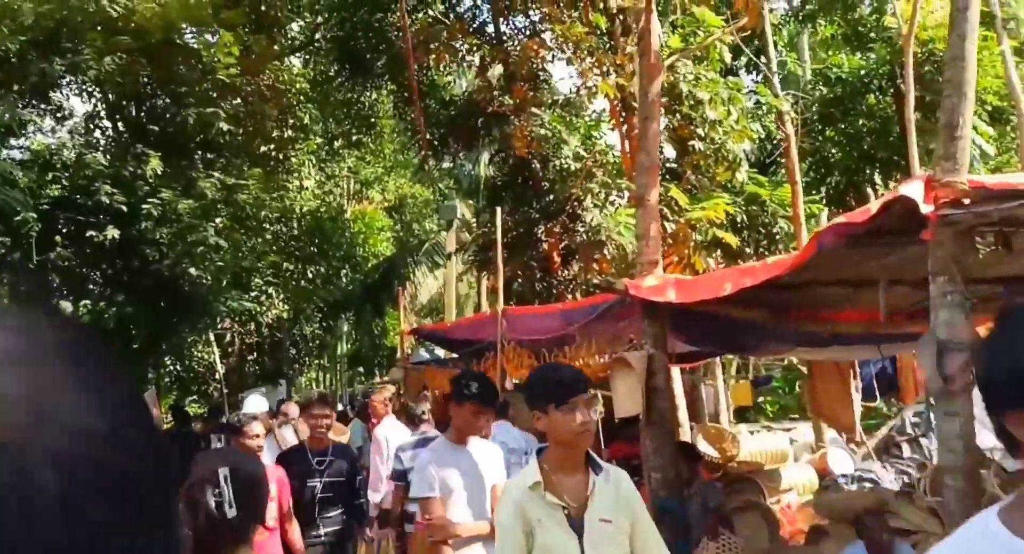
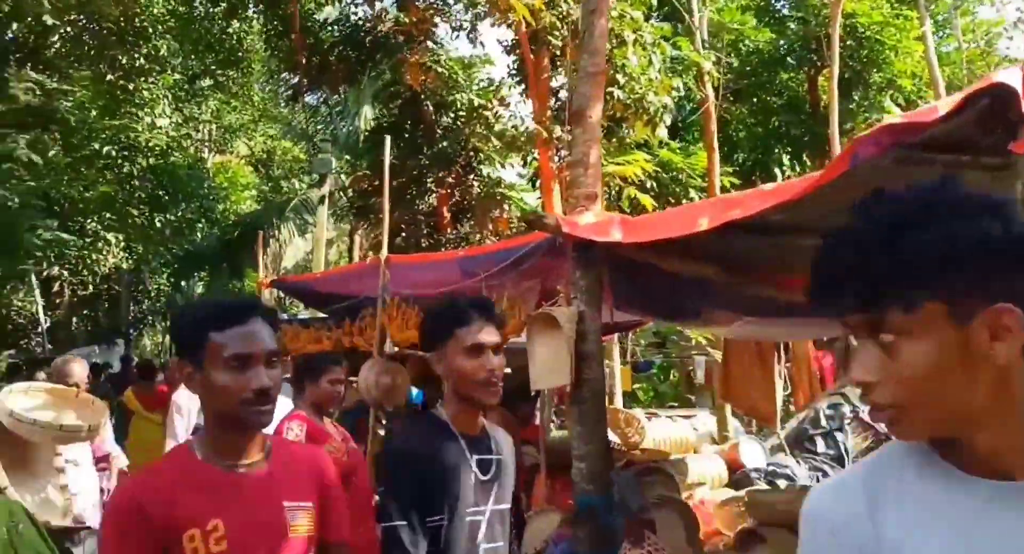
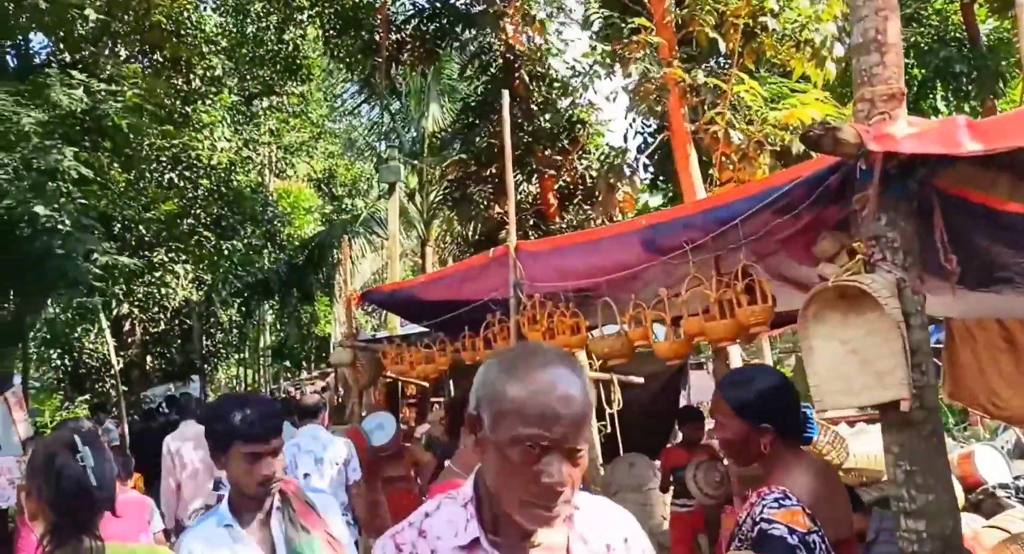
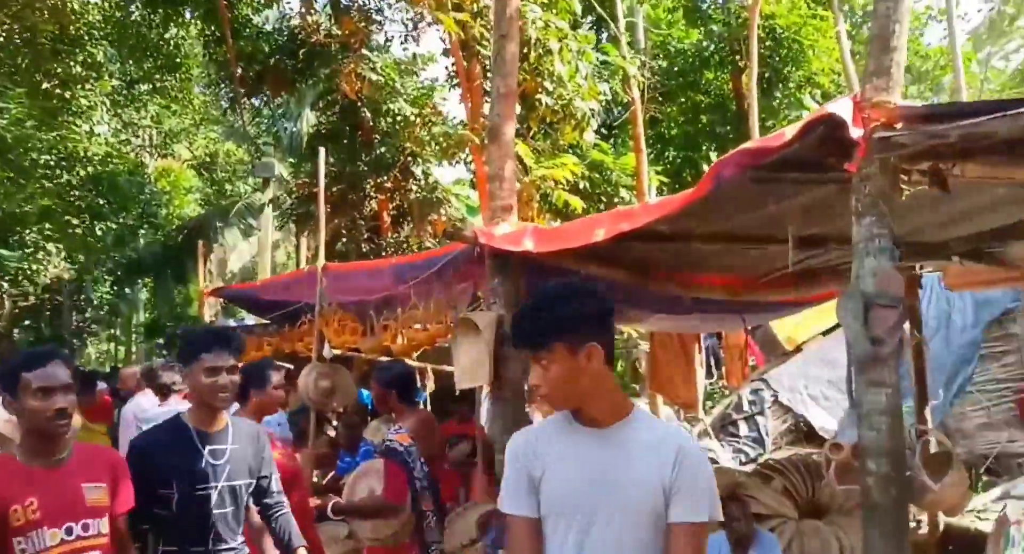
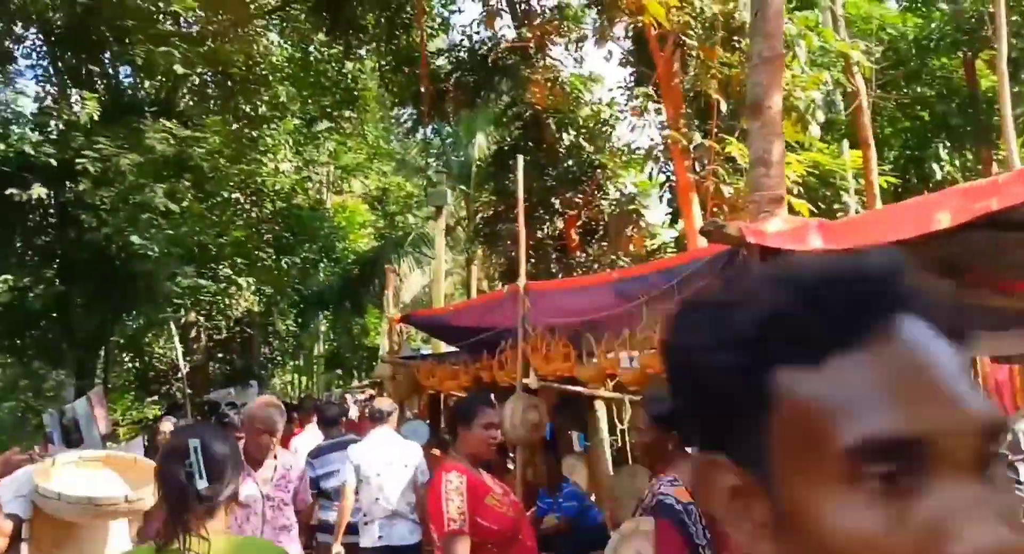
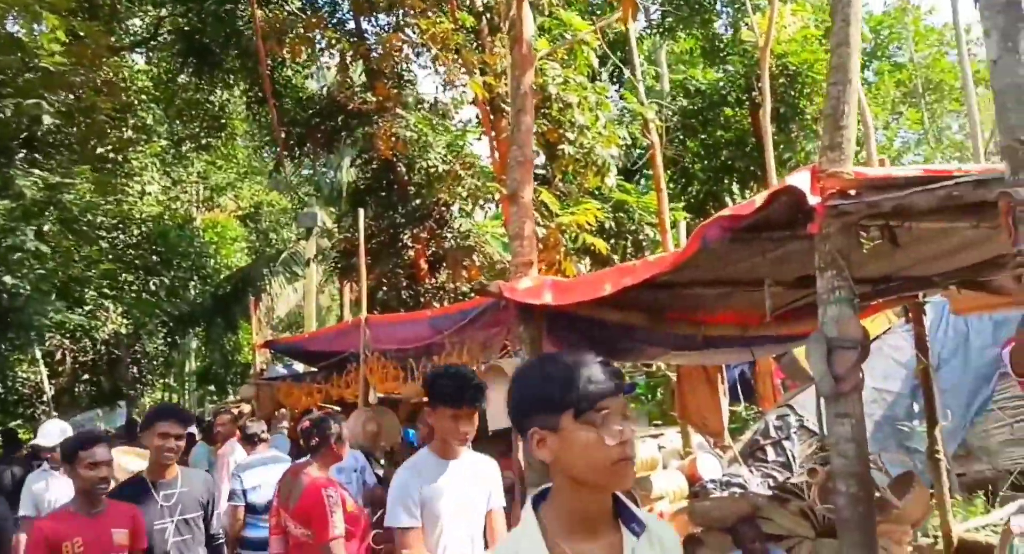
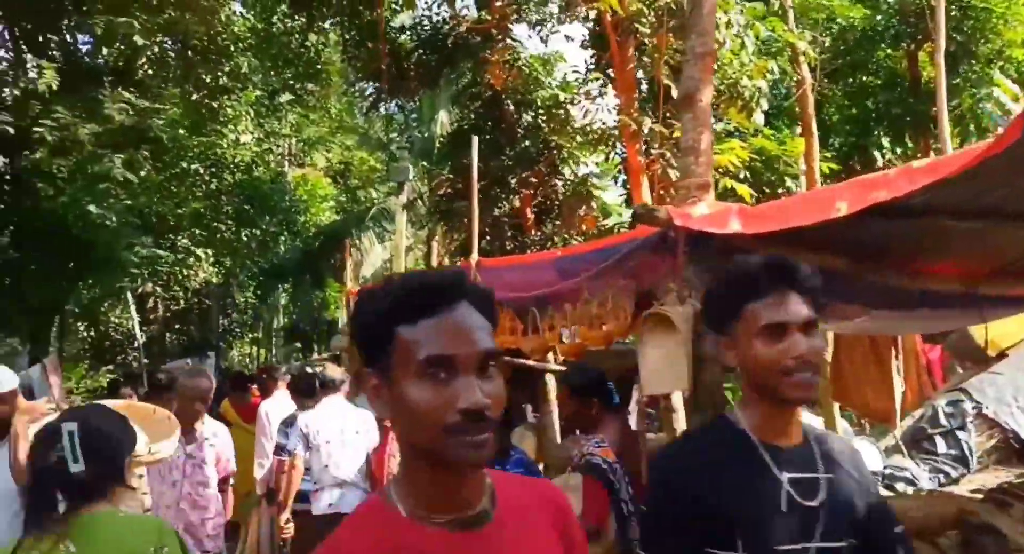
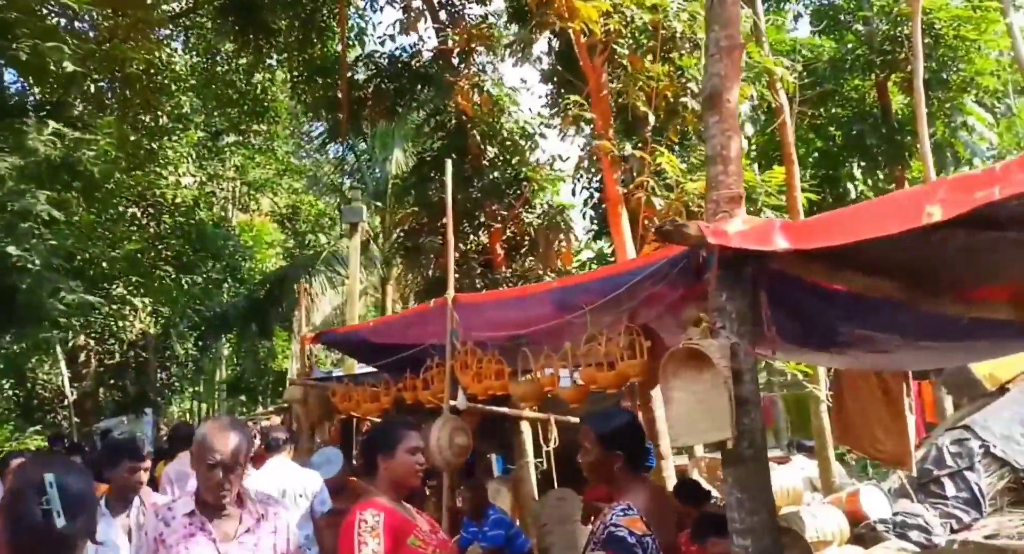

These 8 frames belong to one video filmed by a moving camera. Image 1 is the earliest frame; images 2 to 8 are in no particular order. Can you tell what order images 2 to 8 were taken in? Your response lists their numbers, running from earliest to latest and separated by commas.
6, 4, 2, 7, 5, 8, 3
